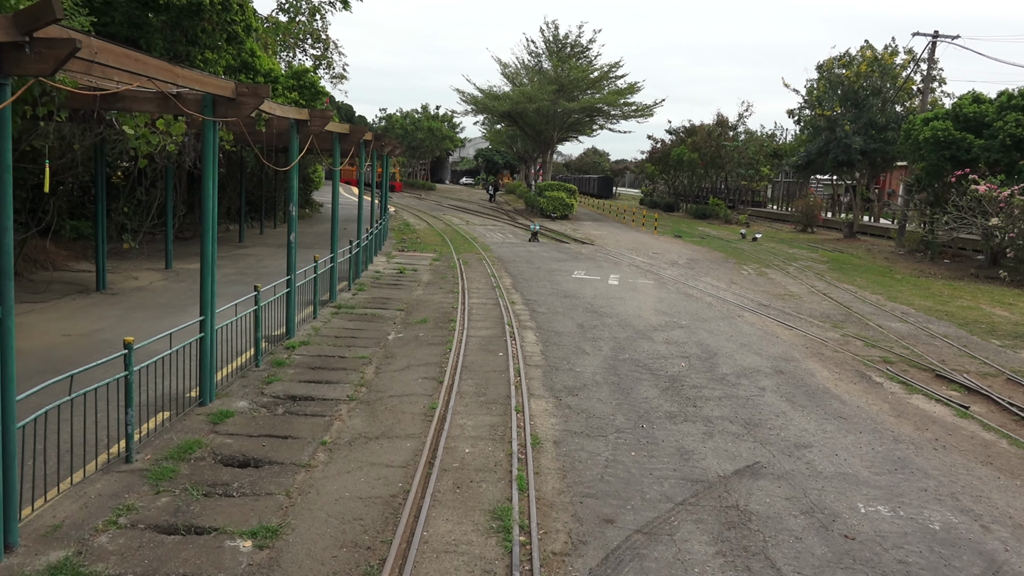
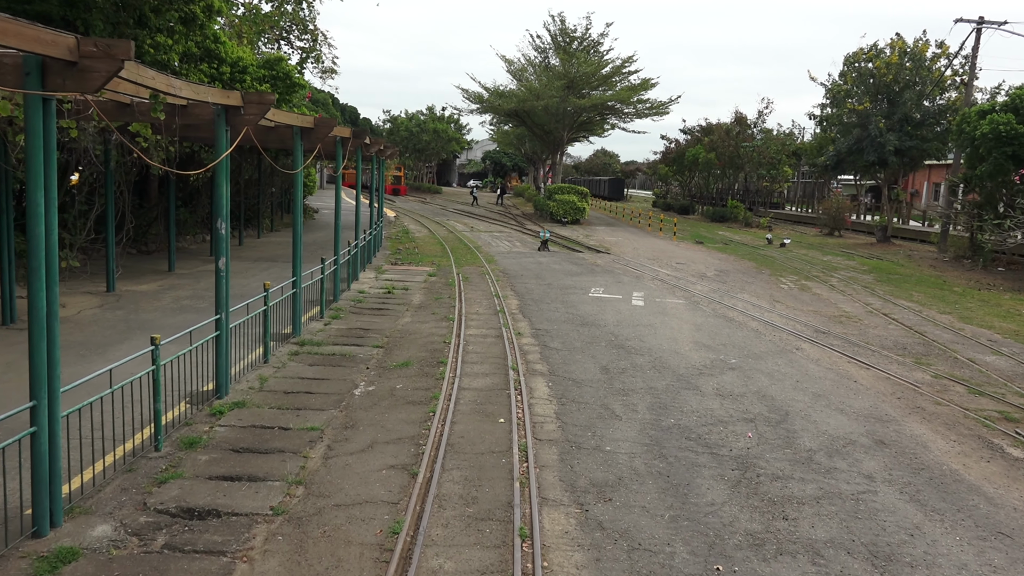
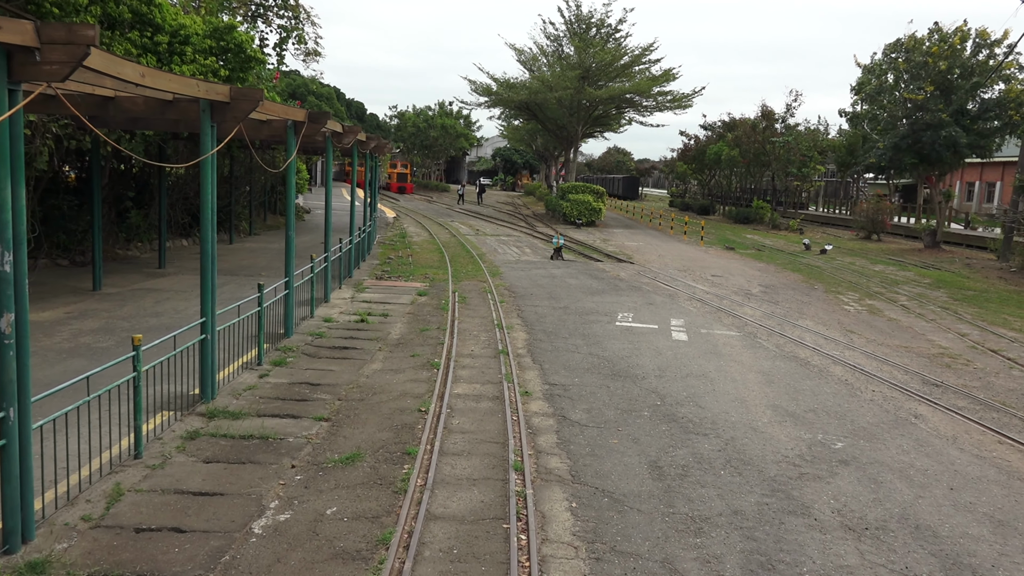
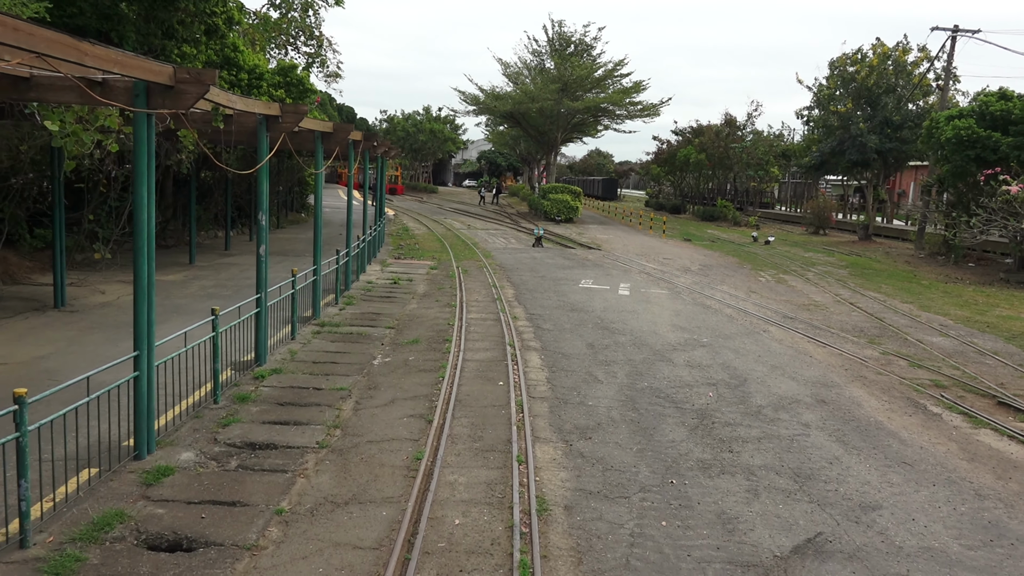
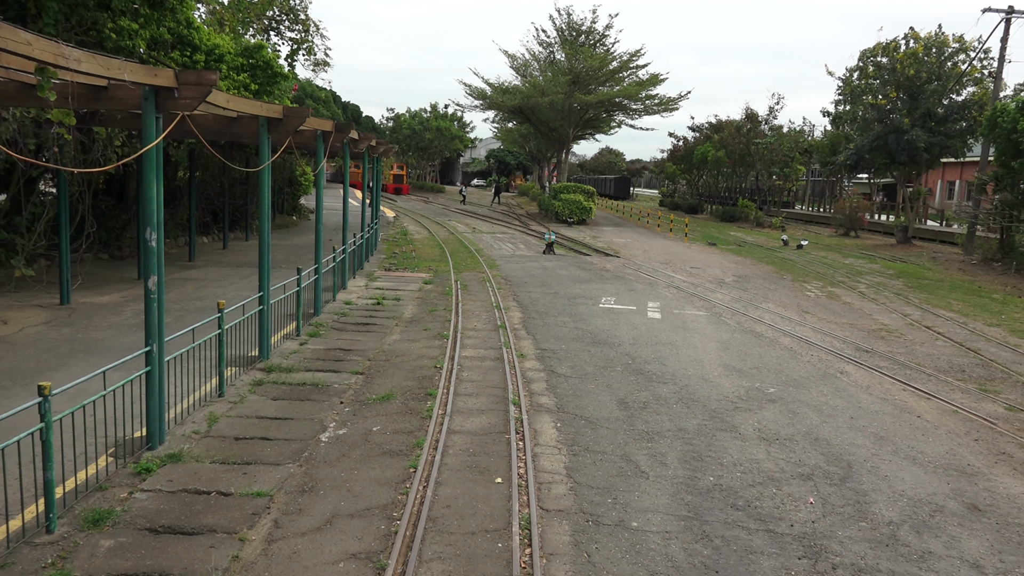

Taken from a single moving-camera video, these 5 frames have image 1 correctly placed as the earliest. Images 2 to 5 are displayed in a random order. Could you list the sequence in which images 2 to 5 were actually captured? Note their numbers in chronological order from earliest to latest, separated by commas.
4, 2, 5, 3
